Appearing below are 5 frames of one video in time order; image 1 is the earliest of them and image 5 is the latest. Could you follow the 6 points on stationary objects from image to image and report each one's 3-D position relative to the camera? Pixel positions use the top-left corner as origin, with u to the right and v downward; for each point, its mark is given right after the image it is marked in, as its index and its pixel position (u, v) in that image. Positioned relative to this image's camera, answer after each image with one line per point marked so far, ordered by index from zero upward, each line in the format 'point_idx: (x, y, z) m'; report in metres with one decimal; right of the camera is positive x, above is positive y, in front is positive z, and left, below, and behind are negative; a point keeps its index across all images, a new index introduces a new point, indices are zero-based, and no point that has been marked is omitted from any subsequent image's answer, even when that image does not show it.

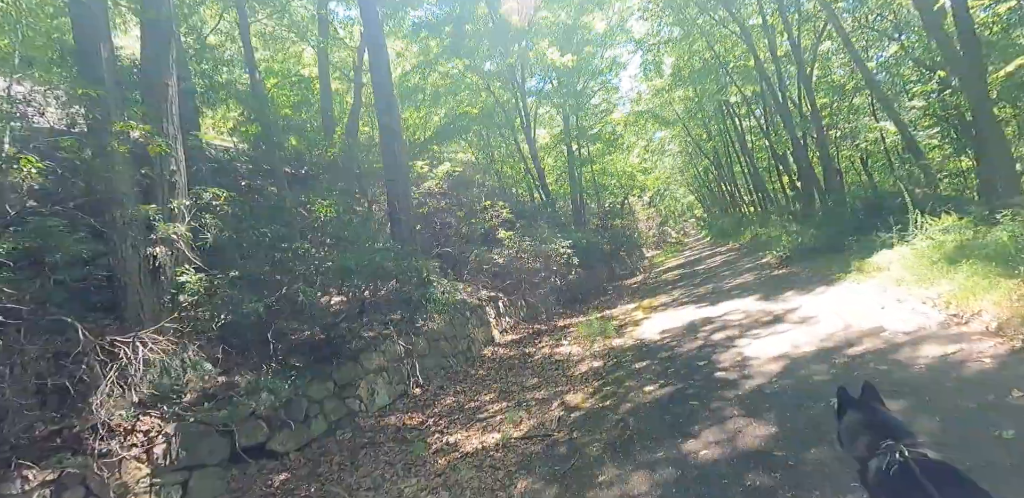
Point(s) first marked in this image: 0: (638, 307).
0: (+3.1, -1.4, +12.1) m
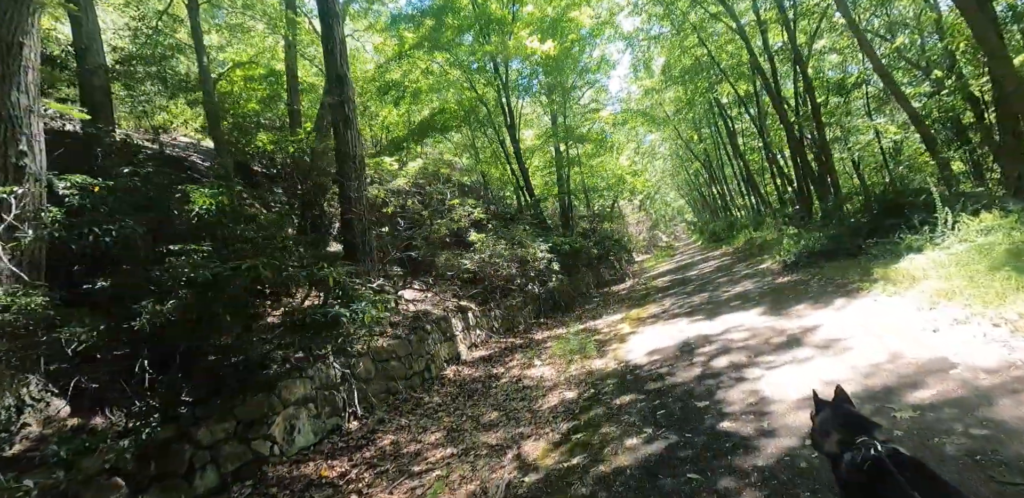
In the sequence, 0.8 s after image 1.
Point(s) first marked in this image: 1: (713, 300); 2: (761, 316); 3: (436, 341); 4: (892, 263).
0: (+2.5, -1.5, +10.8) m
1: (+3.9, -1.0, +9.6) m
2: (+3.6, -1.0, +7.1) m
3: (-1.4, -1.8, +9.4) m
4: (+5.7, -0.2, +7.4) m
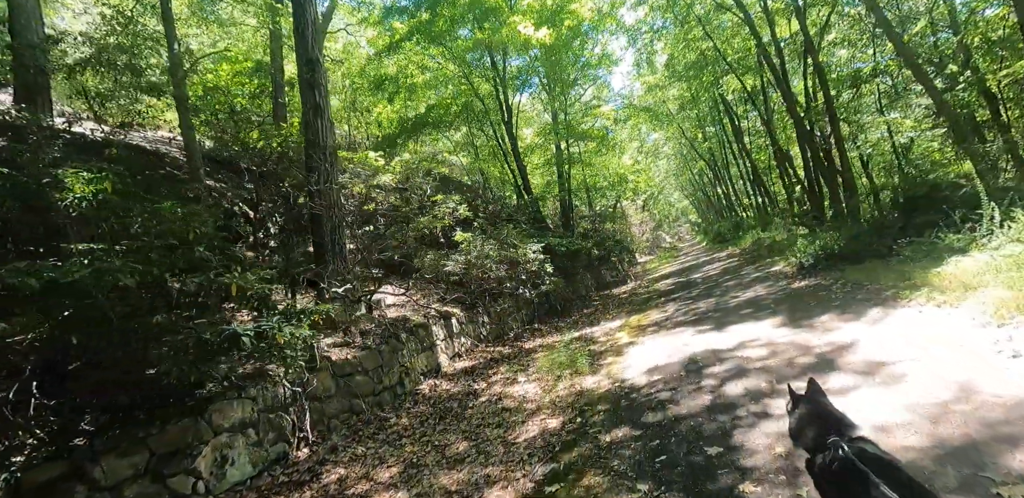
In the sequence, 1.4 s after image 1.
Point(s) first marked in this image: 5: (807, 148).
0: (+2.2, -1.5, +9.8) m
1: (+3.7, -1.0, +8.6) m
2: (+3.3, -1.0, +6.1) m
3: (-1.7, -1.8, +8.5) m
4: (+5.4, -0.2, +6.4) m
5: (+11.5, +3.9, +19.2) m
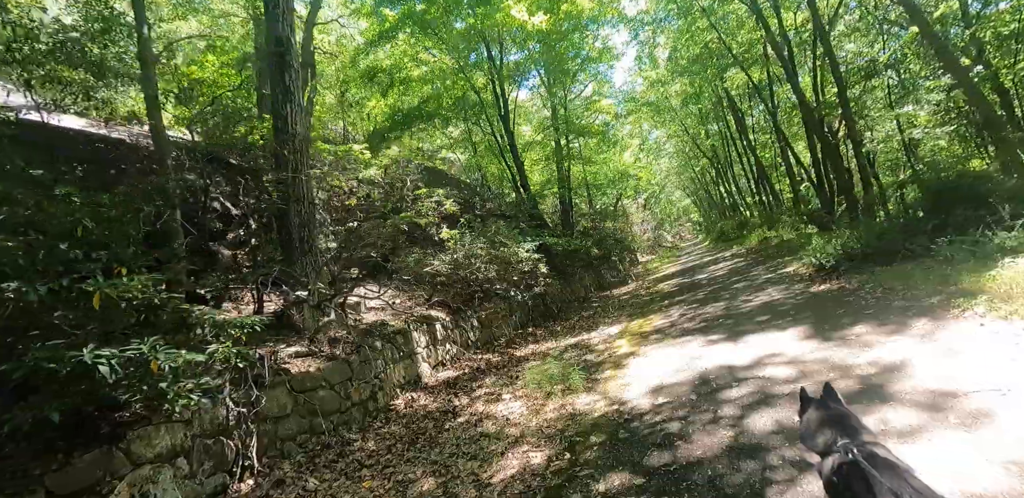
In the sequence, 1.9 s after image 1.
0: (+2.0, -1.5, +8.9) m
1: (+3.5, -1.0, +7.7) m
2: (+3.1, -1.0, +5.3) m
3: (-1.9, -1.7, +7.6) m
4: (+5.2, -0.2, +5.5) m
5: (+11.3, +3.9, +18.3) m
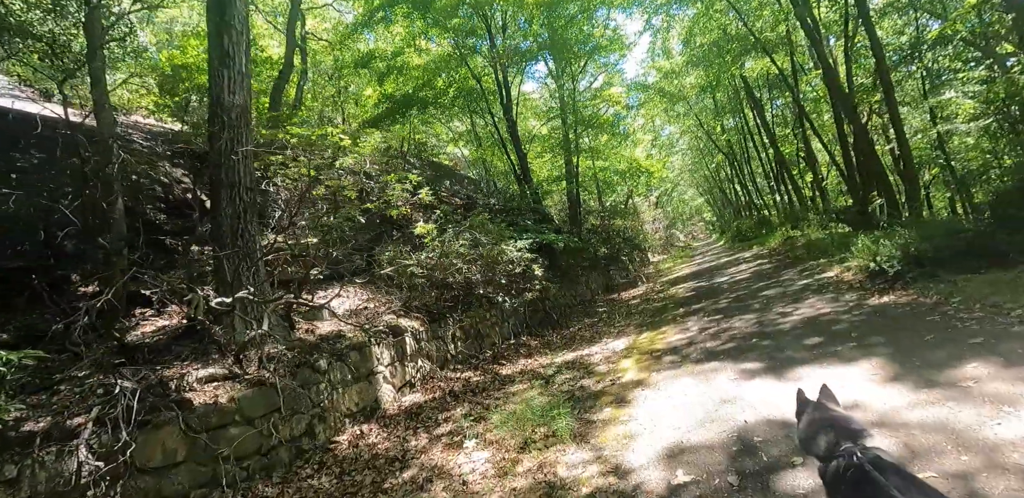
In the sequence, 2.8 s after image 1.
0: (+1.8, -1.5, +7.4) m
1: (+3.2, -1.0, +6.2) m
2: (+2.8, -1.0, +3.7) m
3: (-2.2, -1.7, +6.1) m
4: (+4.9, -0.3, +3.9) m
5: (+11.3, +3.9, +16.5) m
